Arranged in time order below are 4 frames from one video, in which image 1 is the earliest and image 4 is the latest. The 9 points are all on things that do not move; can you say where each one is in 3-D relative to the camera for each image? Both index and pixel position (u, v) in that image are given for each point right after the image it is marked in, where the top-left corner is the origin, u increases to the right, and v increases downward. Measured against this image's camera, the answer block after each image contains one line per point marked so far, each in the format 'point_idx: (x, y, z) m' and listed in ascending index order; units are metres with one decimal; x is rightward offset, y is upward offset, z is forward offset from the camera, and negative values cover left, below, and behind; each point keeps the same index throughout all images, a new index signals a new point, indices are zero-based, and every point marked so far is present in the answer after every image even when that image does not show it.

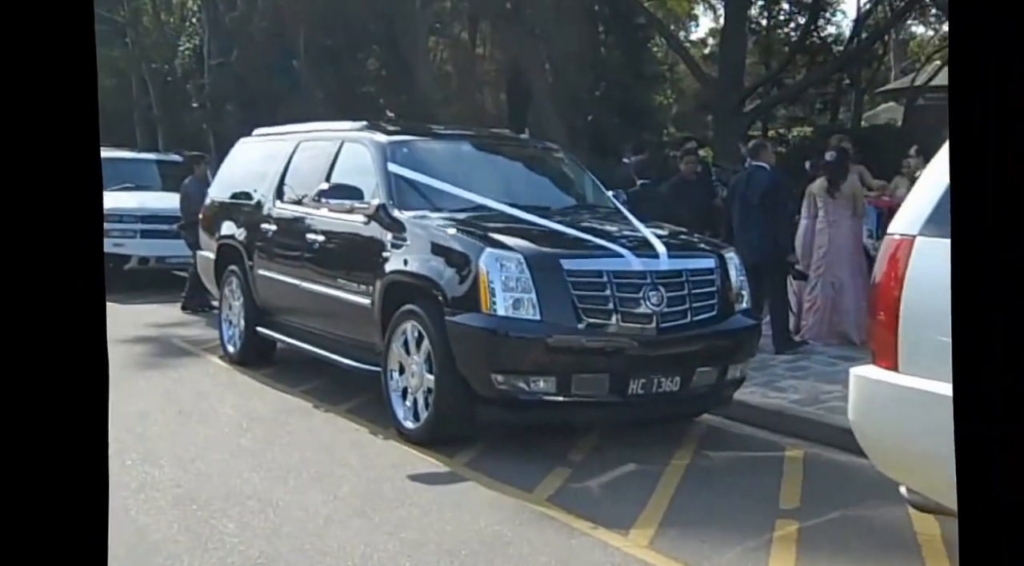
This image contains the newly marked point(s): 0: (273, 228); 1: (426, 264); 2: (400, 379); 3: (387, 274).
0: (-1.6, +0.4, +6.8) m
1: (-0.4, +0.1, +5.0) m
2: (-0.6, -0.5, +5.2) m
3: (-0.6, 0.0, +5.3) m
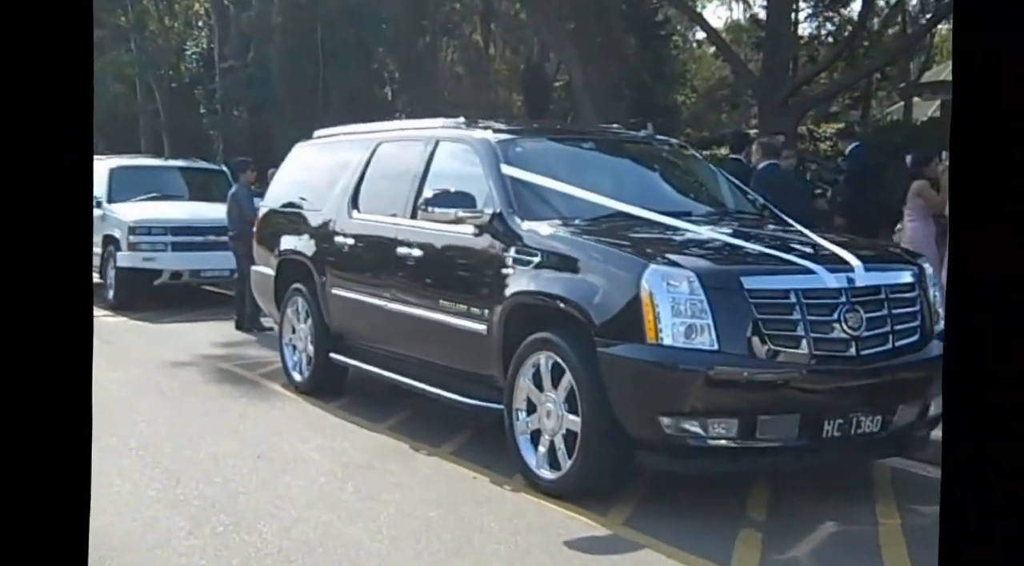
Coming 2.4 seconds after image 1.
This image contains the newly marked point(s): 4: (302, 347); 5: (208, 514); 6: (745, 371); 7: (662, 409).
0: (-1.0, +0.2, +6.0) m
1: (+0.2, 0.0, +4.2) m
2: (+0.1, -0.6, +4.4) m
3: (0.0, -0.1, +4.5) m
4: (-1.4, -0.4, +6.6) m
5: (-1.2, -0.9, +4.0) m
6: (+0.9, -0.3, +3.8) m
7: (+0.6, -0.5, +3.8) m
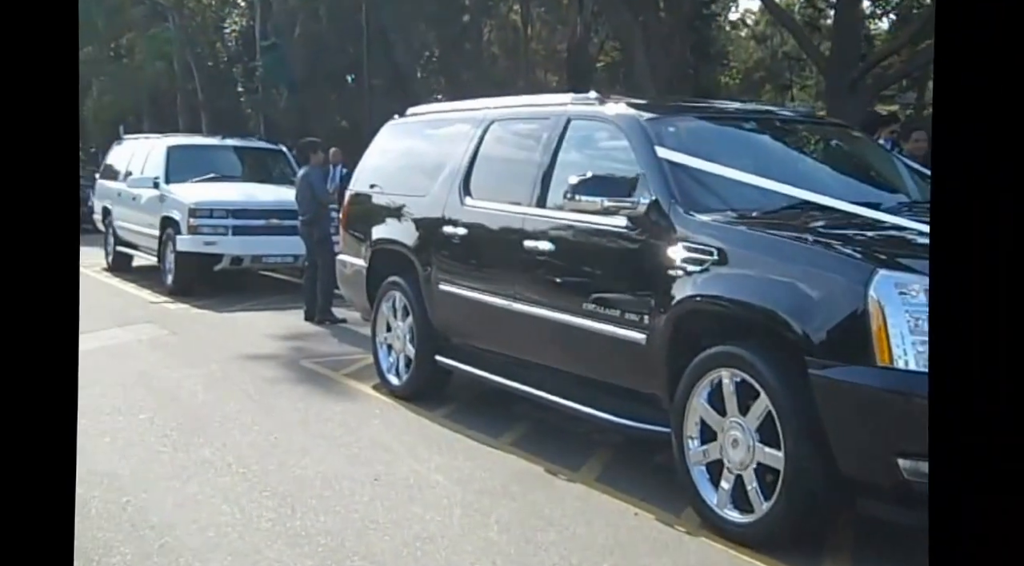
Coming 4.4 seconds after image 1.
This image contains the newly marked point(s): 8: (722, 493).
0: (-0.3, +0.3, +5.4) m
1: (+0.9, 0.0, +3.6) m
2: (+0.7, -0.6, +3.7) m
3: (+0.6, -0.1, +3.9) m
4: (-0.7, -0.4, +6.0) m
5: (-0.6, -0.9, +3.4) m
6: (+1.5, -0.4, +3.1) m
7: (+1.2, -0.5, +3.2) m
8: (+0.8, -0.7, +3.6) m
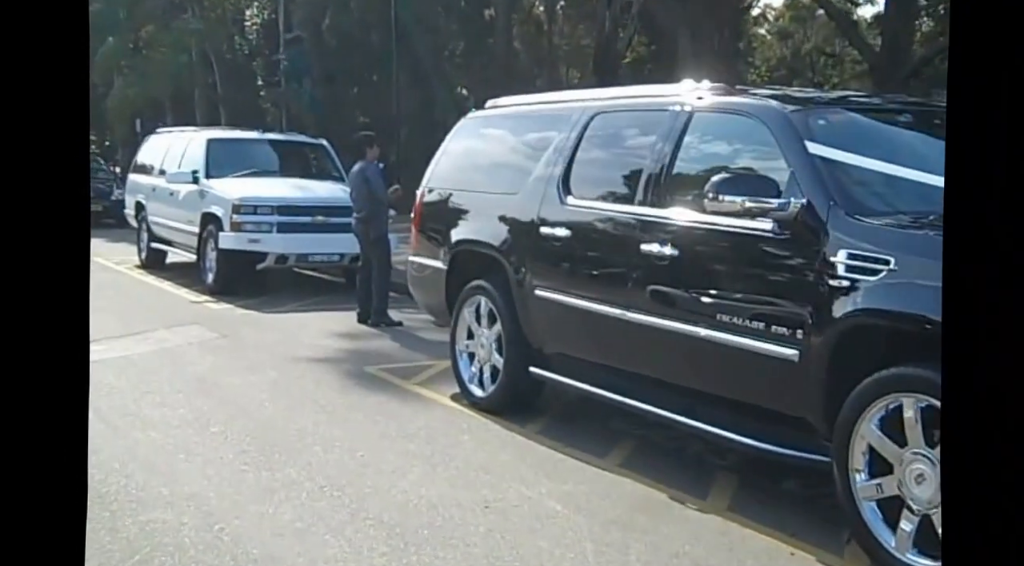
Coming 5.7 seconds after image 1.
0: (+0.3, +0.2, +4.9) m
1: (+1.3, -0.1, +3.2) m
2: (+1.2, -0.6, +3.3) m
3: (+1.1, -0.1, +3.4) m
4: (-0.2, -0.4, +5.6) m
5: (-0.1, -0.9, +3.0) m
6: (+2.0, -0.4, +2.7) m
7: (+1.7, -0.6, +2.7) m
8: (+1.2, -0.8, +3.2) m
